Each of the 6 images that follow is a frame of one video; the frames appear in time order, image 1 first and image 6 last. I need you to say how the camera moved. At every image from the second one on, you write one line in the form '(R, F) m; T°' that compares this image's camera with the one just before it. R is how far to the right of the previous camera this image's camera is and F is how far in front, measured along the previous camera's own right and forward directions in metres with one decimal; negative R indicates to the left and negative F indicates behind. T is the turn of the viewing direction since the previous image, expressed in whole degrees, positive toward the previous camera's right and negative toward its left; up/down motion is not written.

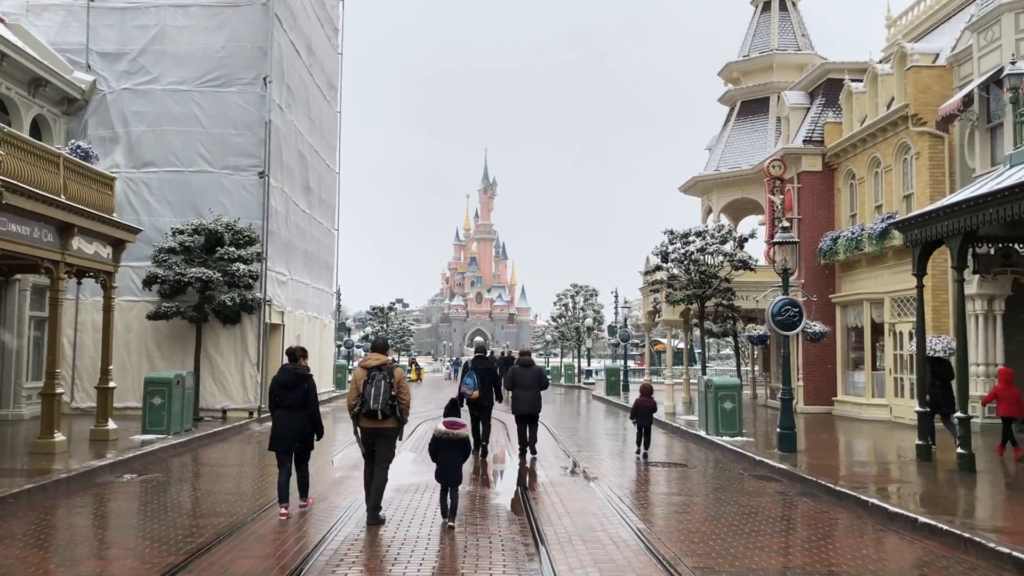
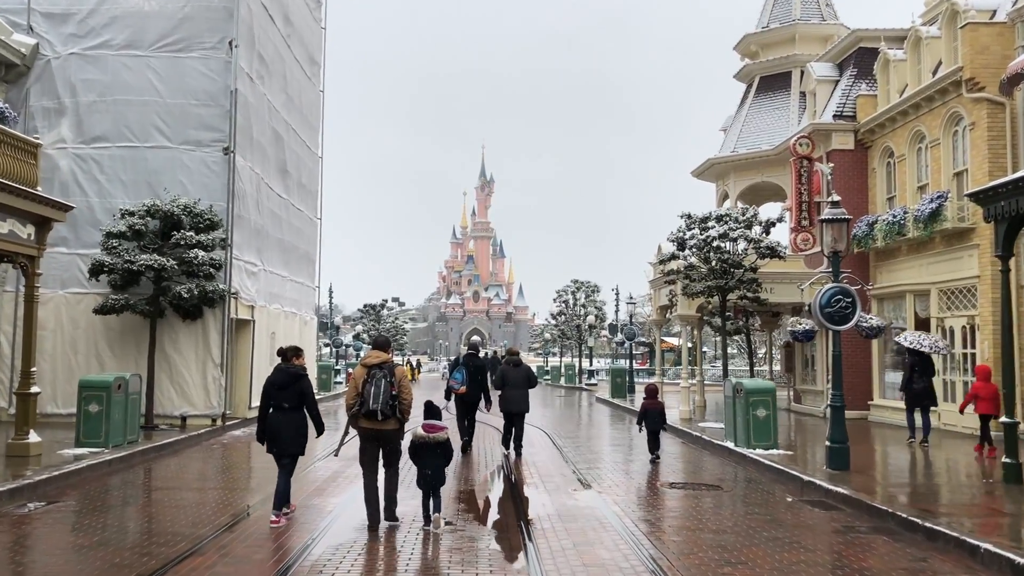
(0.0, +2.3) m; 0°
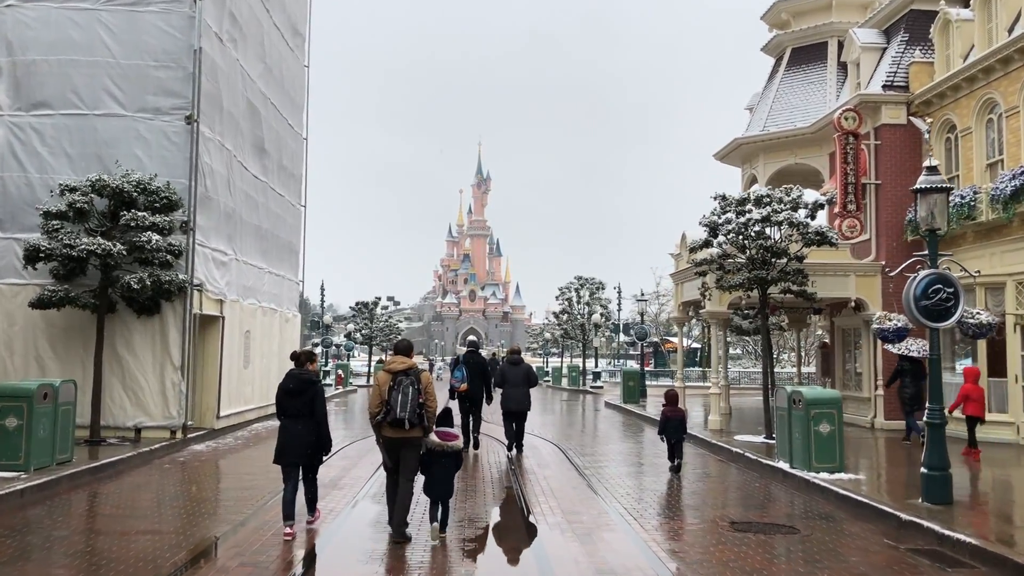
(-0.2, +2.5) m; 0°
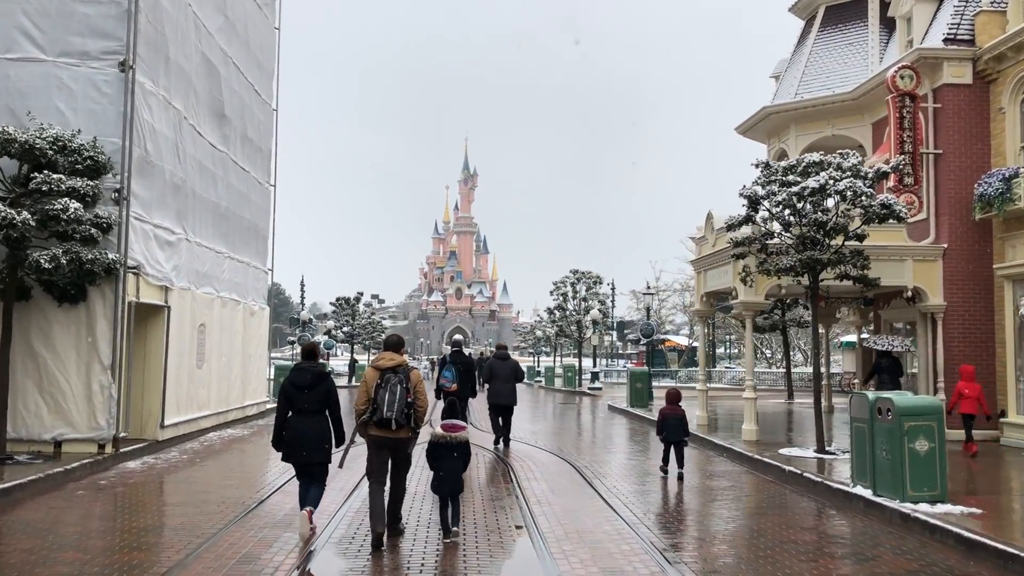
(-0.2, +2.7) m; +1°
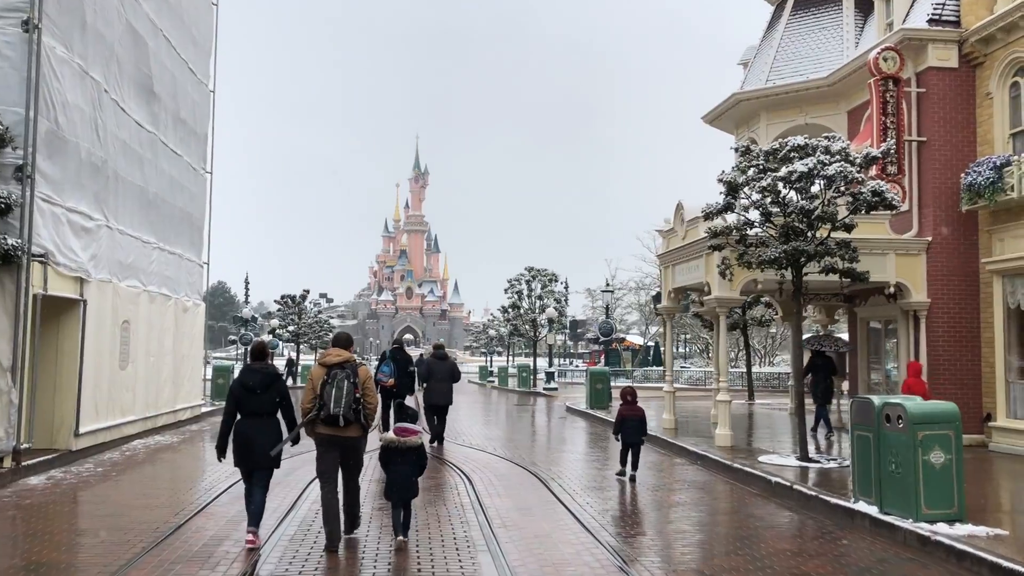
(-0.1, +1.3) m; +3°
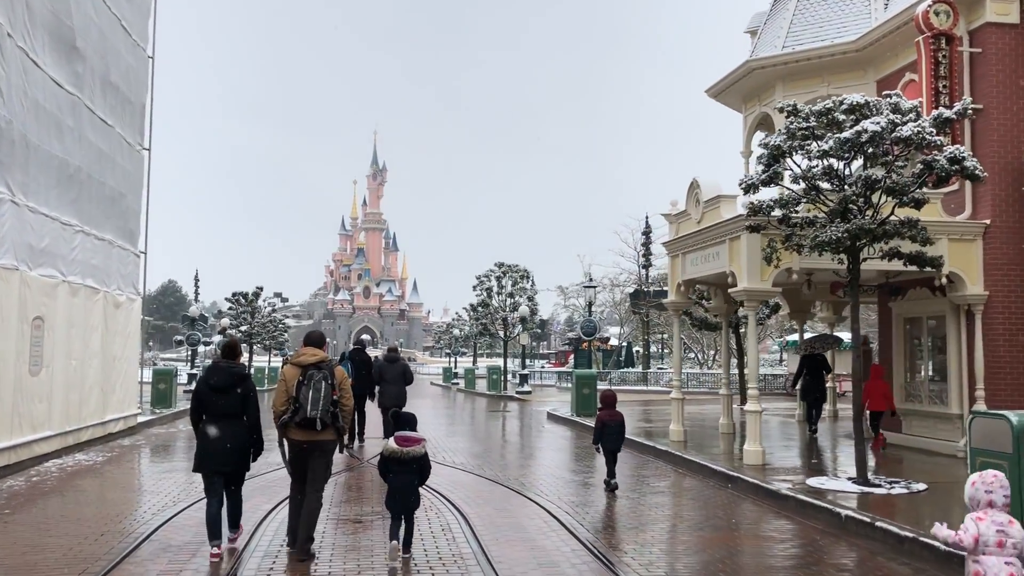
(-0.5, +2.3) m; +3°
